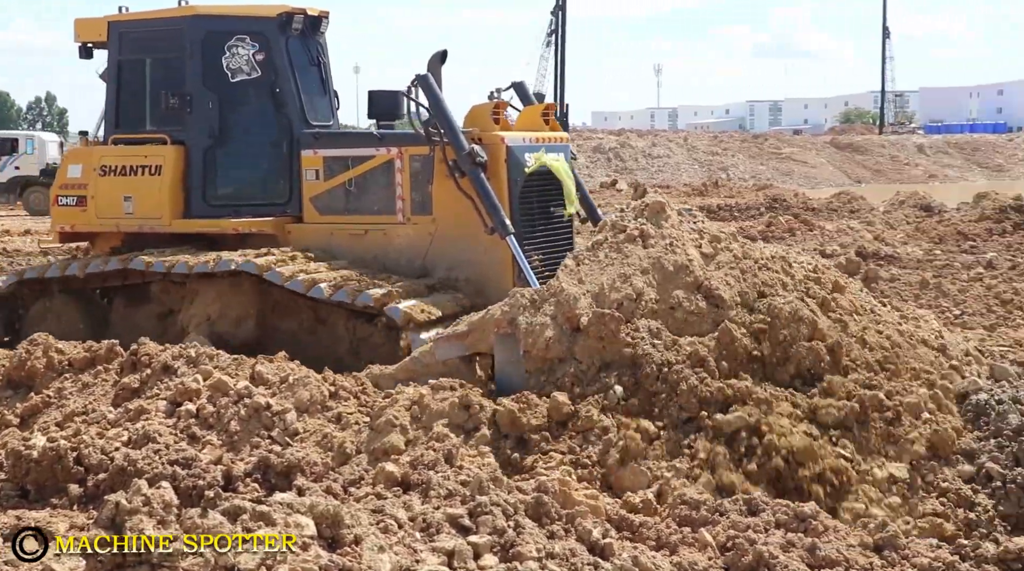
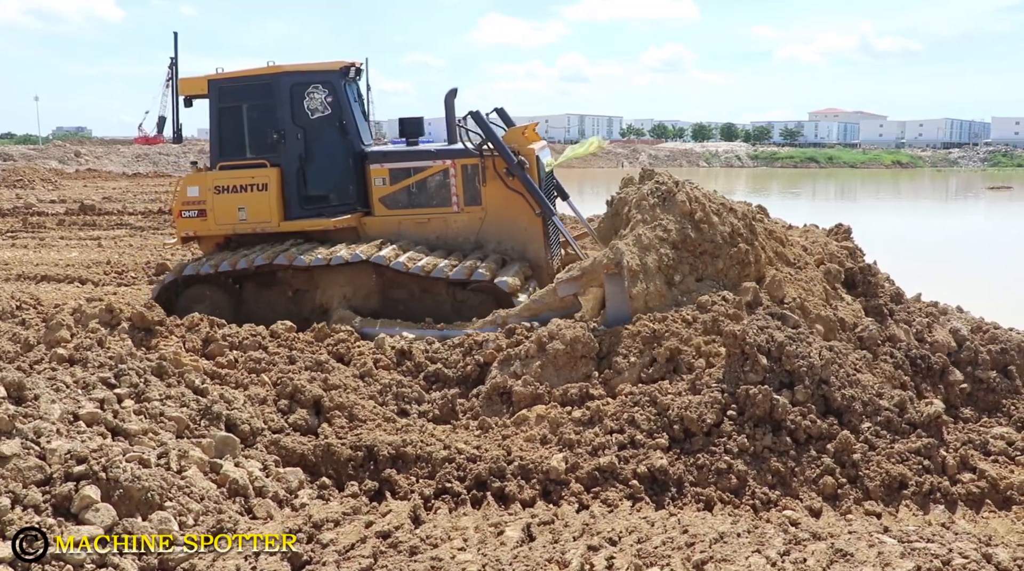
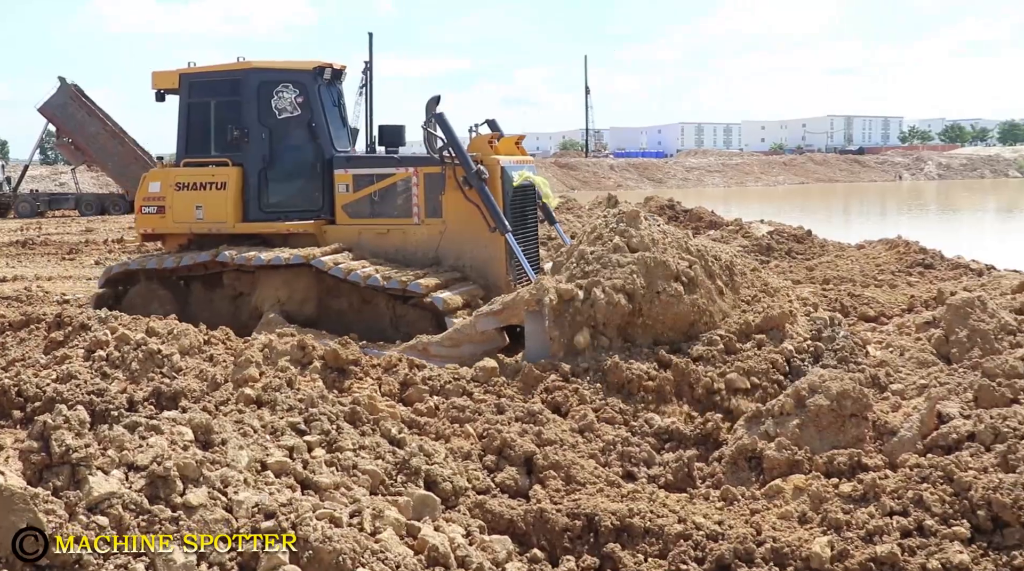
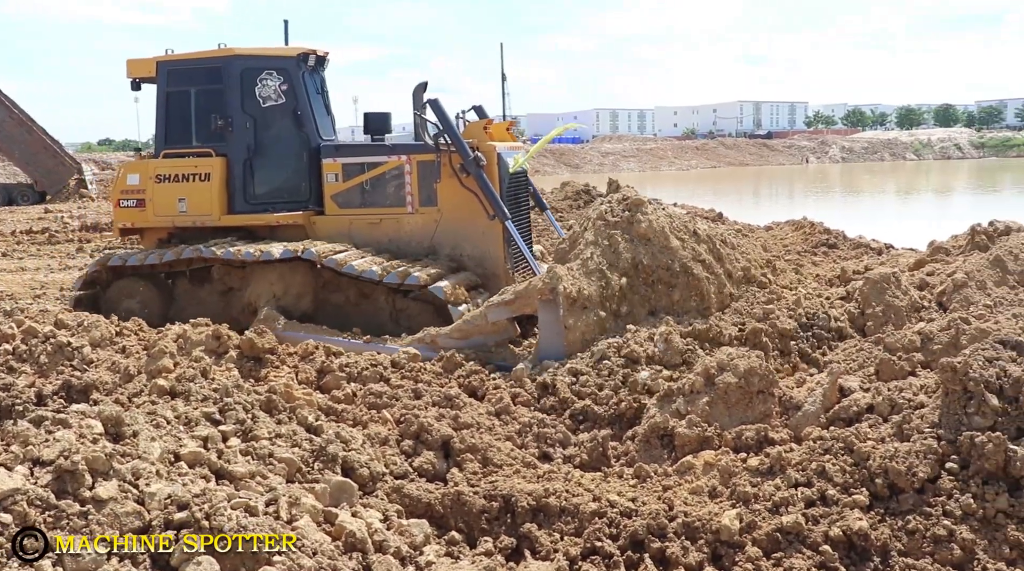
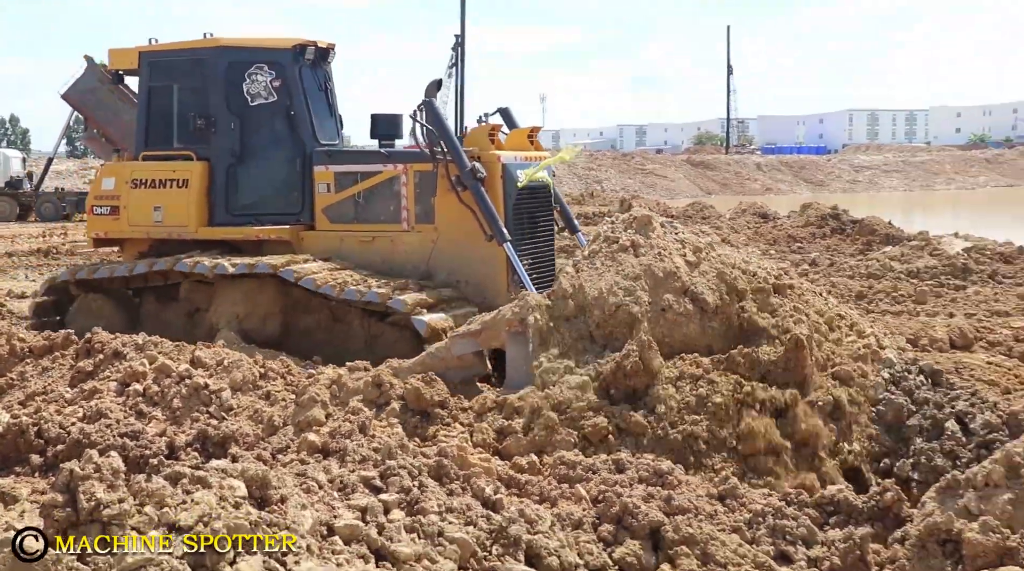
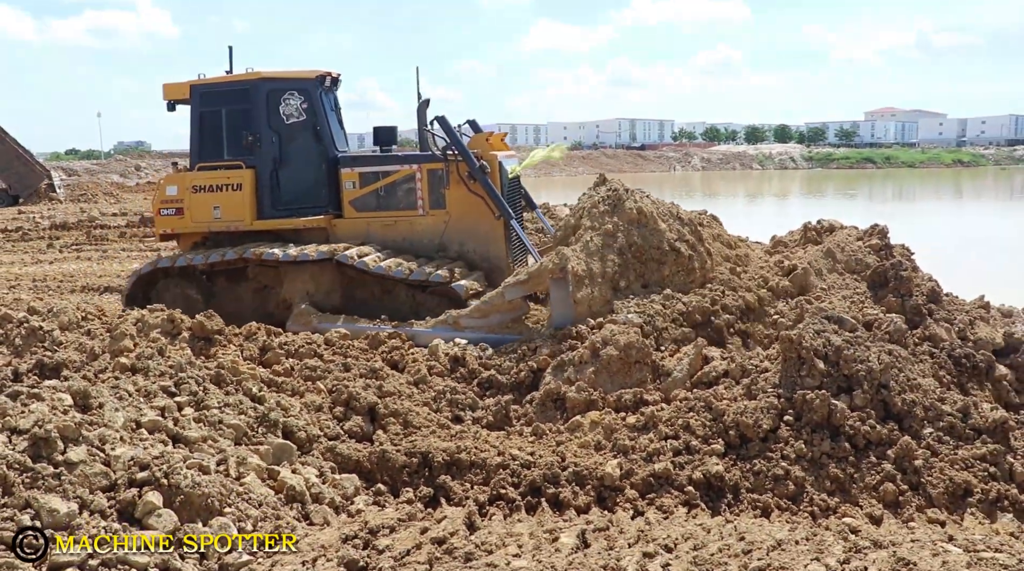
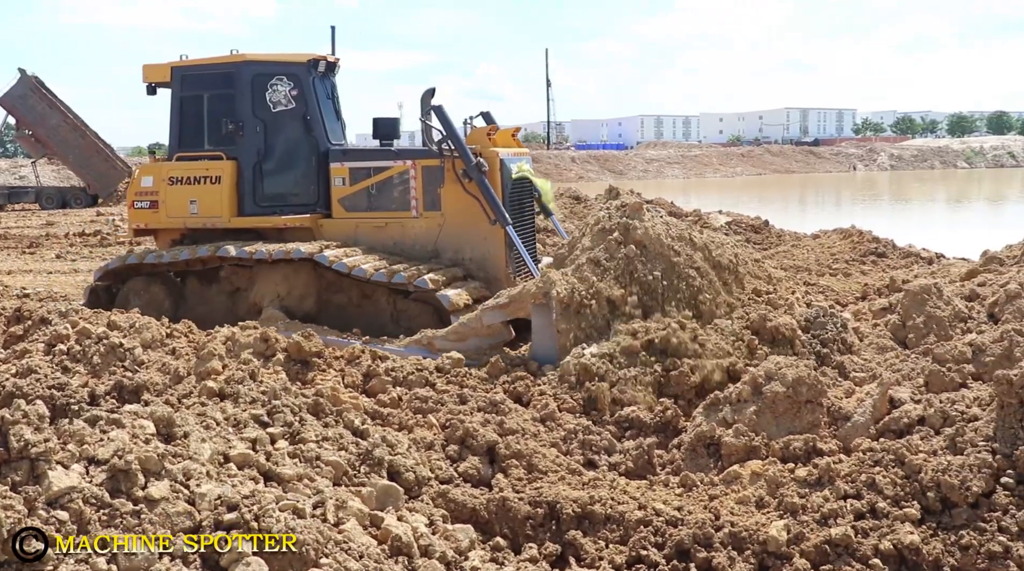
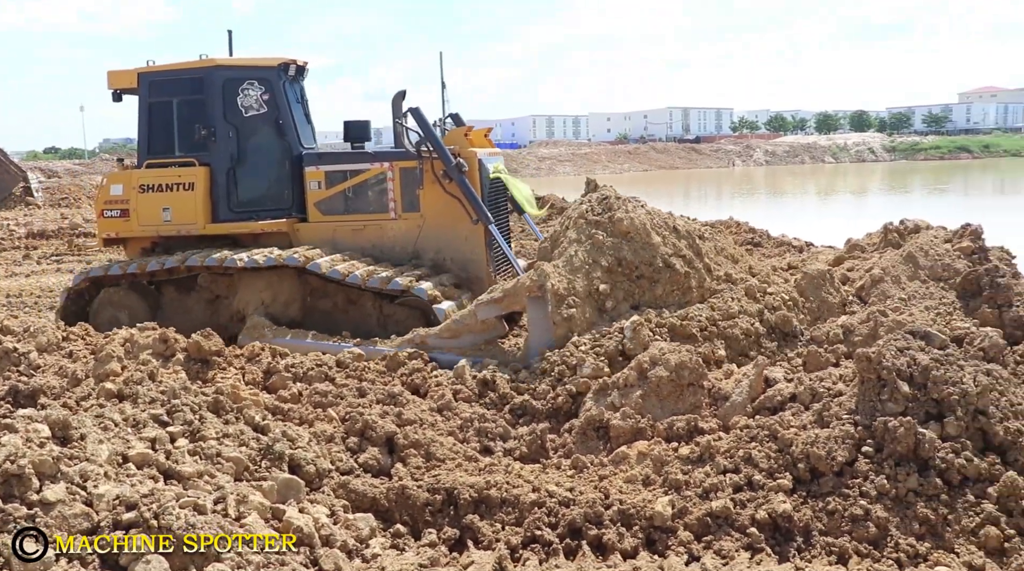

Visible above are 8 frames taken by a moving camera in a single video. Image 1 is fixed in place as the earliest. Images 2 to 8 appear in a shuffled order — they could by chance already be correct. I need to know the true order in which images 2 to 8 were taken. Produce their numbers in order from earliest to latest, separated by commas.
5, 3, 7, 4, 8, 6, 2
